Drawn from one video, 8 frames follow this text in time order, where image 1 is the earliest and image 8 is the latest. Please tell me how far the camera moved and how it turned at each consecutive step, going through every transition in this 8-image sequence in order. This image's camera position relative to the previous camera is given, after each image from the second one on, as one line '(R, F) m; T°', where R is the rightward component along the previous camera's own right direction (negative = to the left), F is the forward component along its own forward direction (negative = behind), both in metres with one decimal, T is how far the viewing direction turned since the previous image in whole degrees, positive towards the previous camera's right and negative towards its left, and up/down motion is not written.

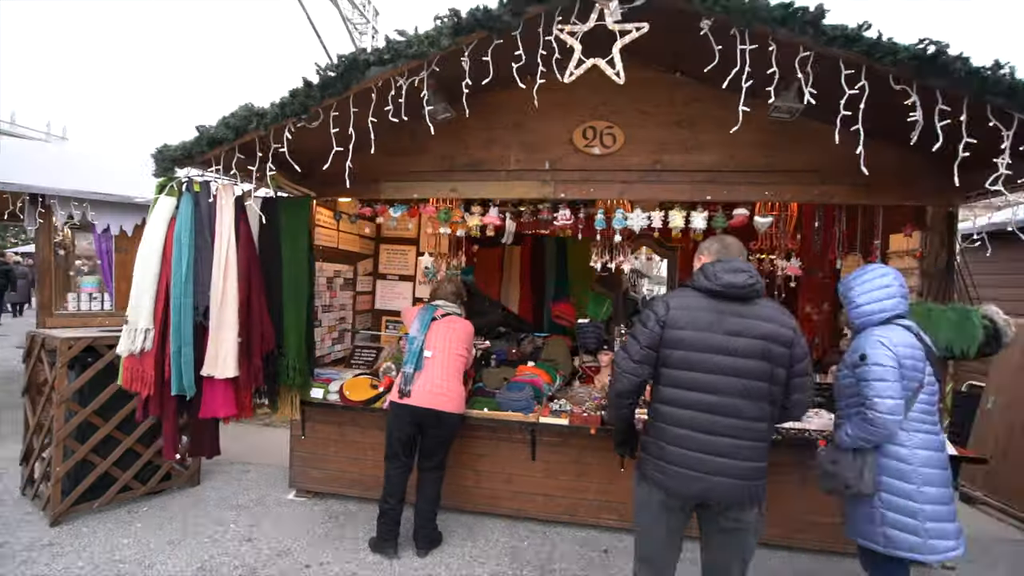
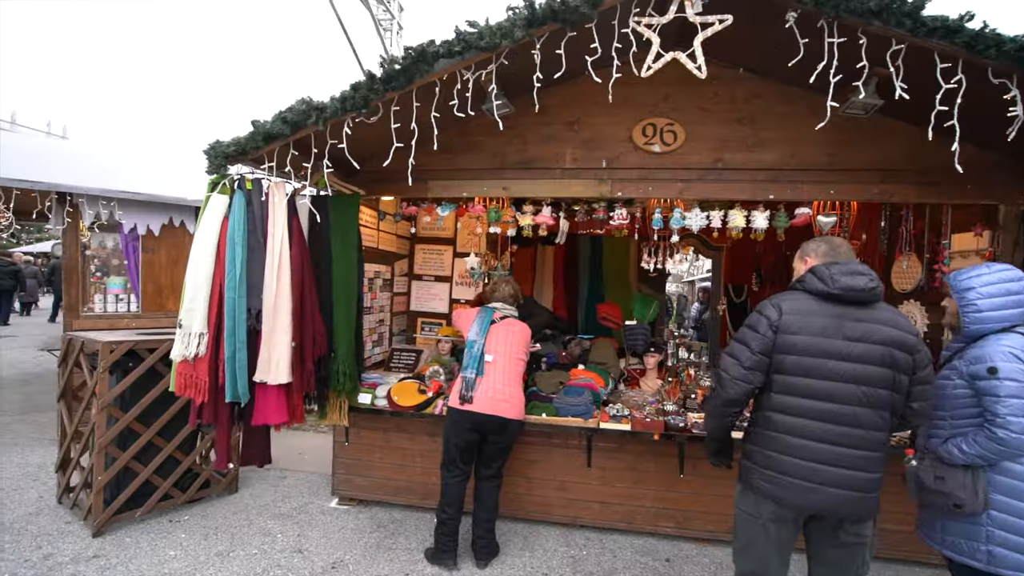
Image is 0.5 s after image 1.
(-0.4, +0.1) m; 0°
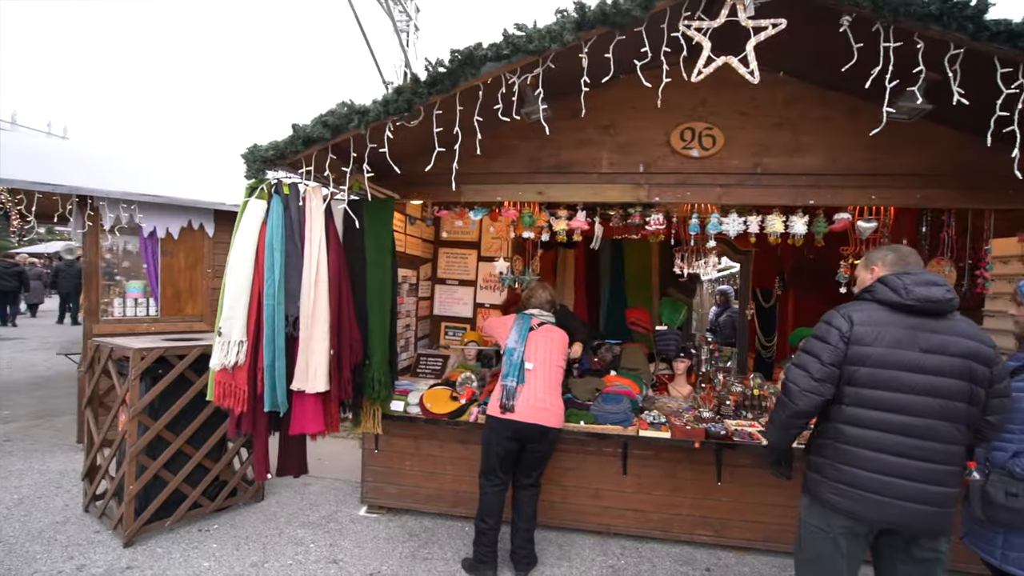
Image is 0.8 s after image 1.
(-0.2, 0.0) m; 0°
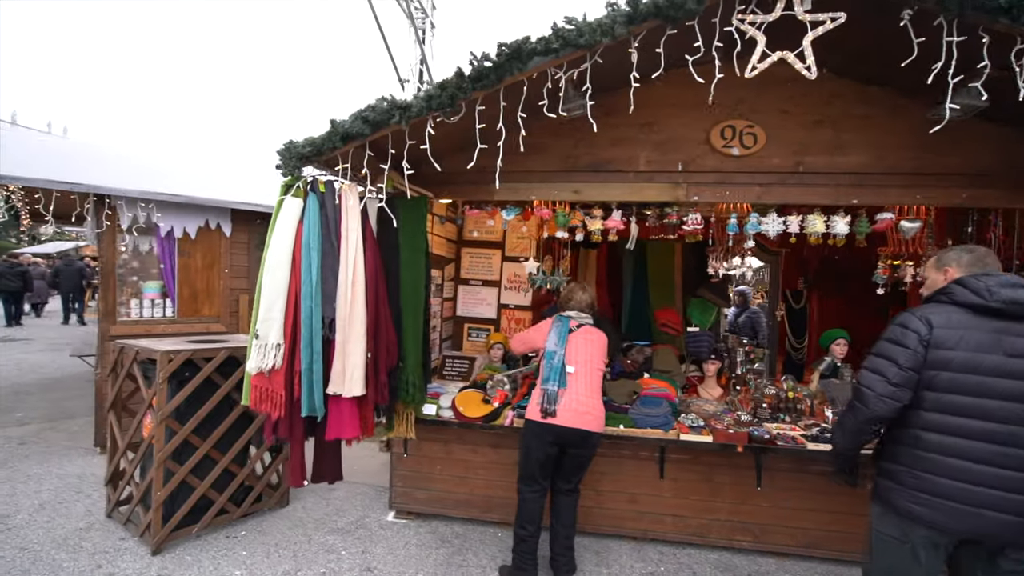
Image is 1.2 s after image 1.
(-0.2, +0.1) m; 0°
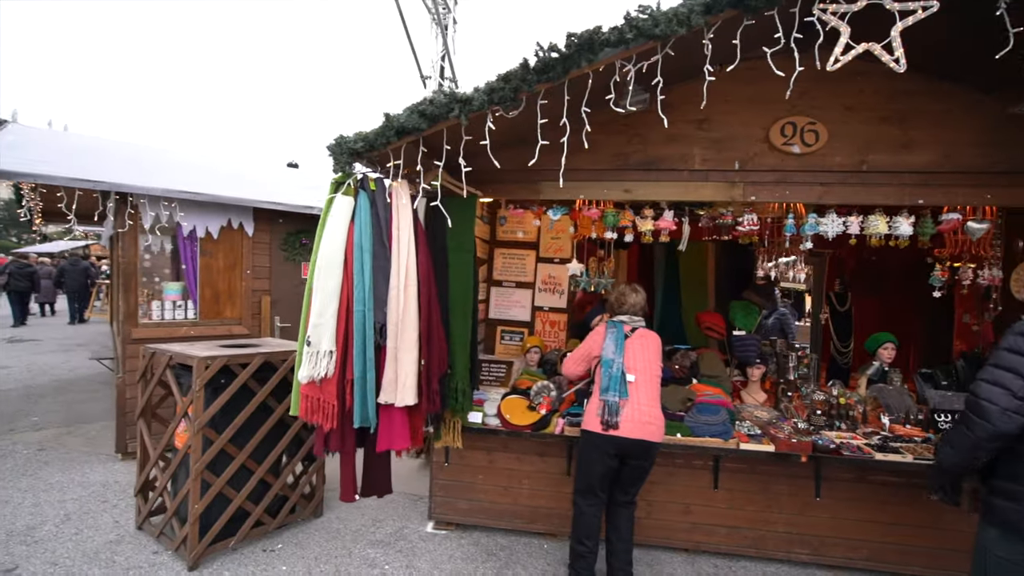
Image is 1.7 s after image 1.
(-0.3, +0.1) m; 0°
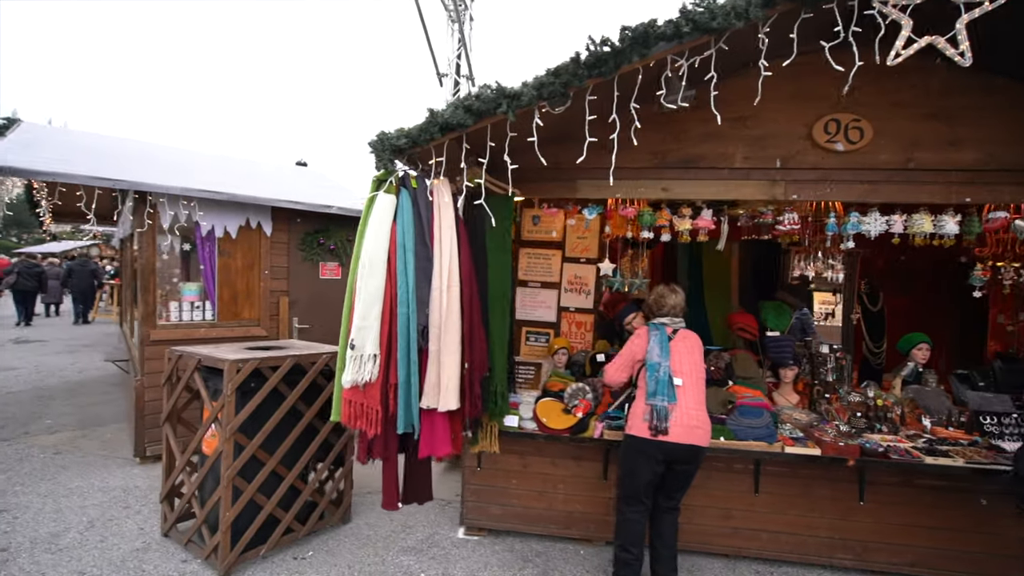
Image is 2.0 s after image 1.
(-0.2, +0.1) m; 0°
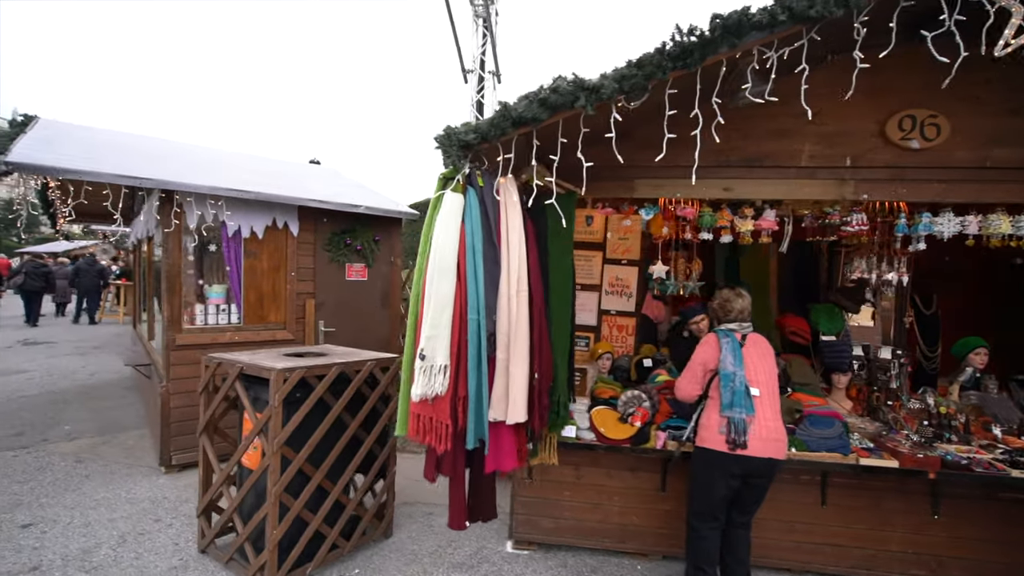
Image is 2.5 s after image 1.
(-0.4, +0.1) m; 0°
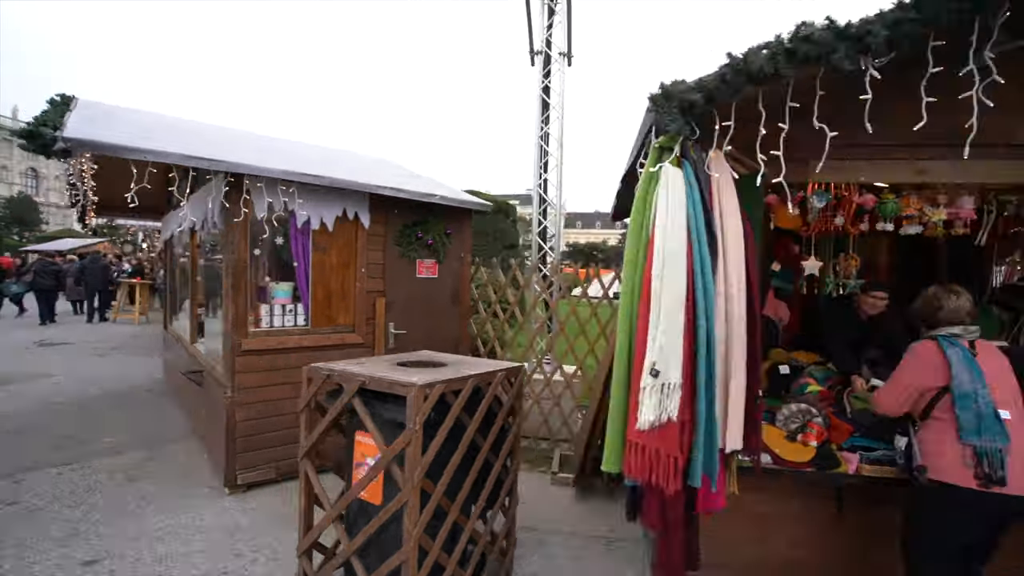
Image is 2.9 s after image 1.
(-0.9, +0.4) m; +1°
